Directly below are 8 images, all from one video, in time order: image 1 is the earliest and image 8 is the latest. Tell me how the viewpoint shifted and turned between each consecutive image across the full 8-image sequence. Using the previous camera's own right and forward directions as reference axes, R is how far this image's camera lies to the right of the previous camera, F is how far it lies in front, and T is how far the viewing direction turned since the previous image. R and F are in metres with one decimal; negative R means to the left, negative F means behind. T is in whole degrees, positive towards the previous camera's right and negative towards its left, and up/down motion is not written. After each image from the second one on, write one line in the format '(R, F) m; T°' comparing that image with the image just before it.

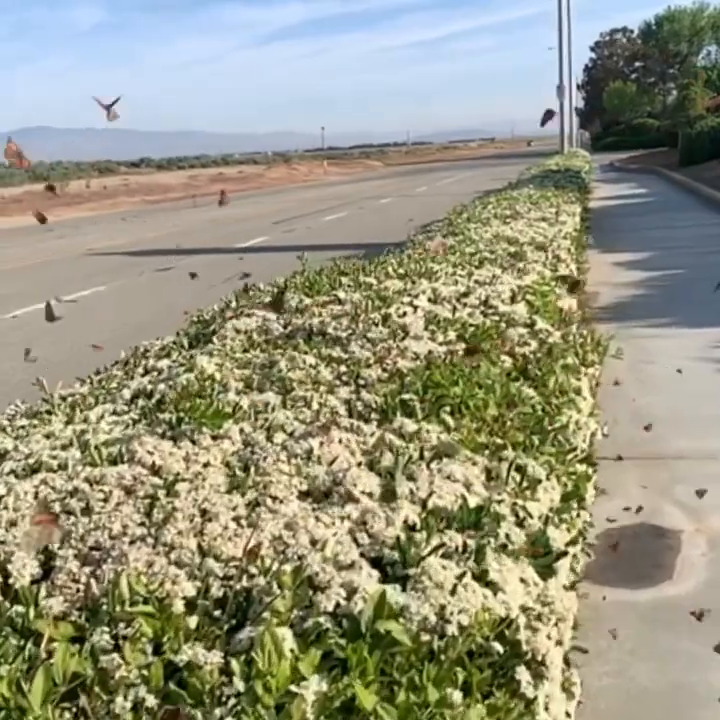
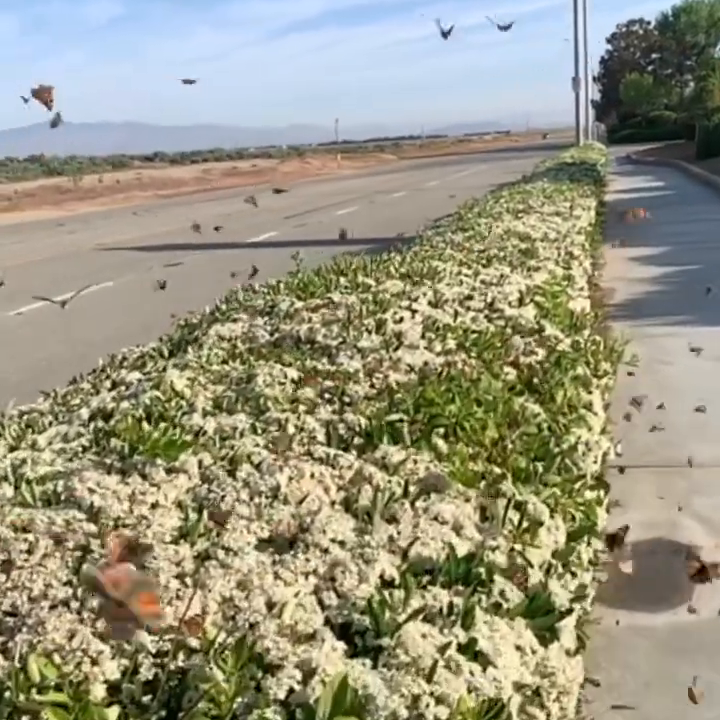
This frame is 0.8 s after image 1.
(+0.1, +0.4) m; -1°
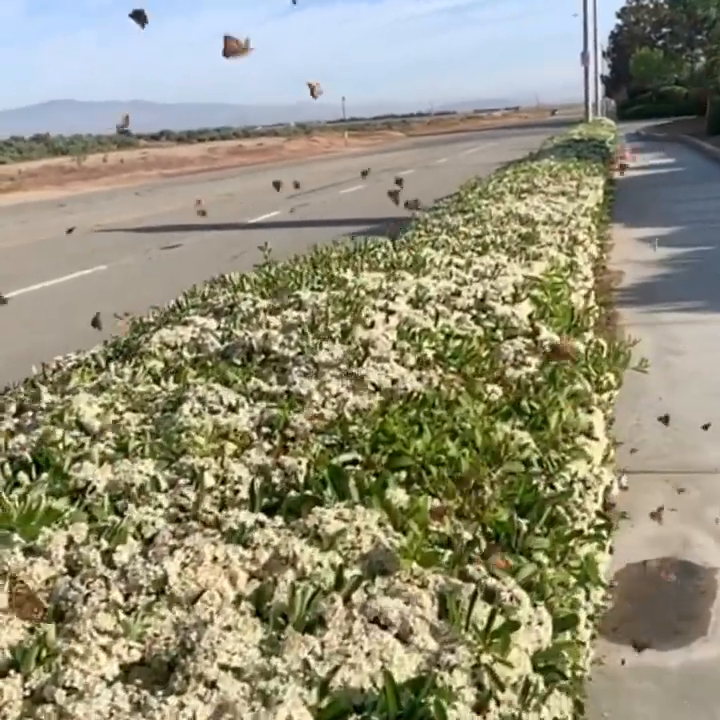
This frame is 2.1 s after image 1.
(+0.2, +0.7) m; -1°
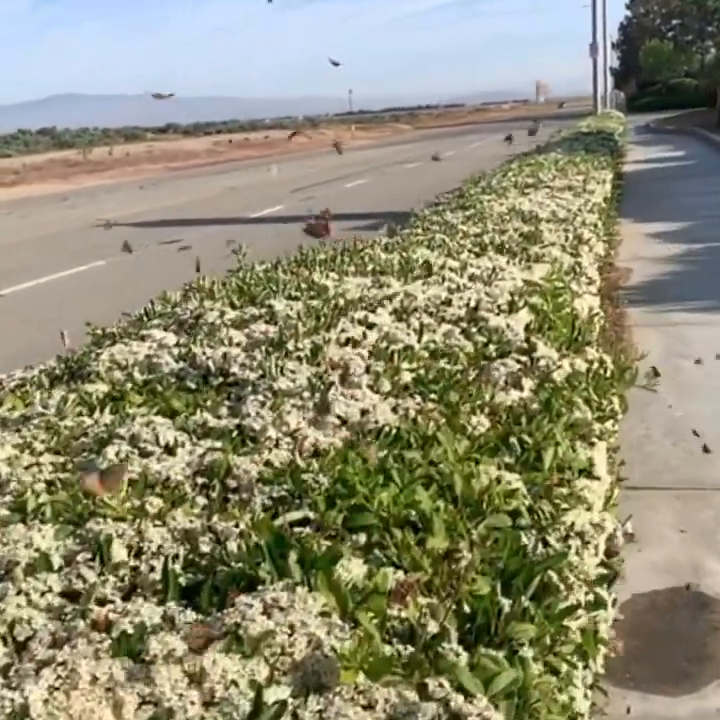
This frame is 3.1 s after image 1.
(+0.1, +0.5) m; 0°
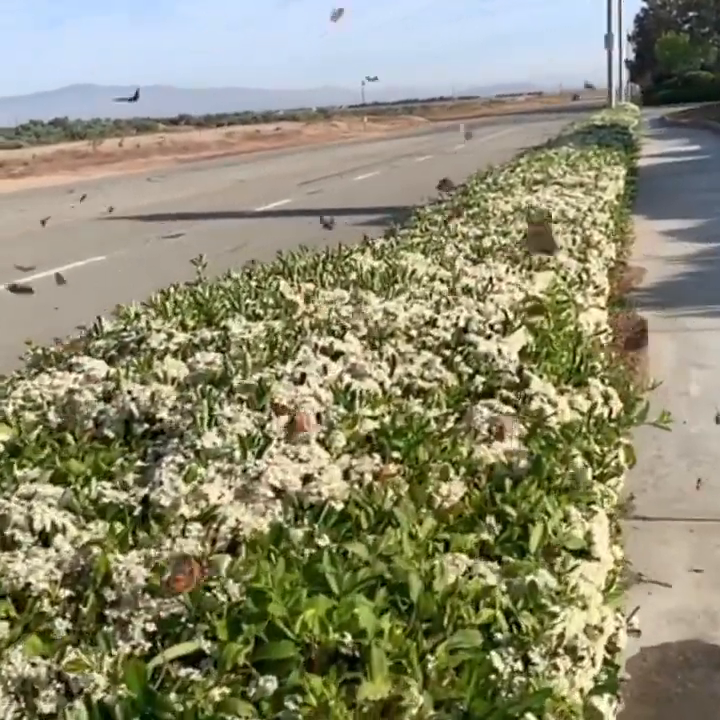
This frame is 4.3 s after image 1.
(+0.2, +0.7) m; -1°
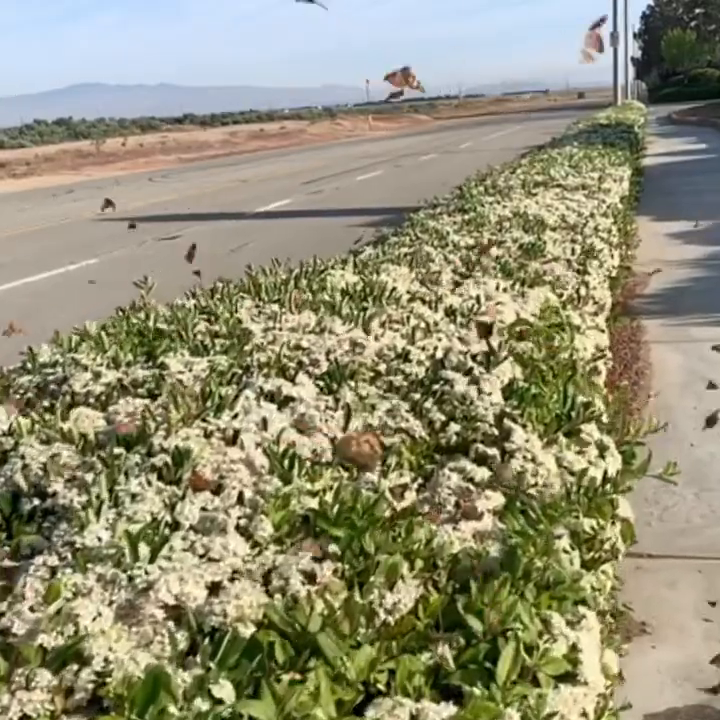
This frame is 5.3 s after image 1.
(+0.2, +0.6) m; 0°
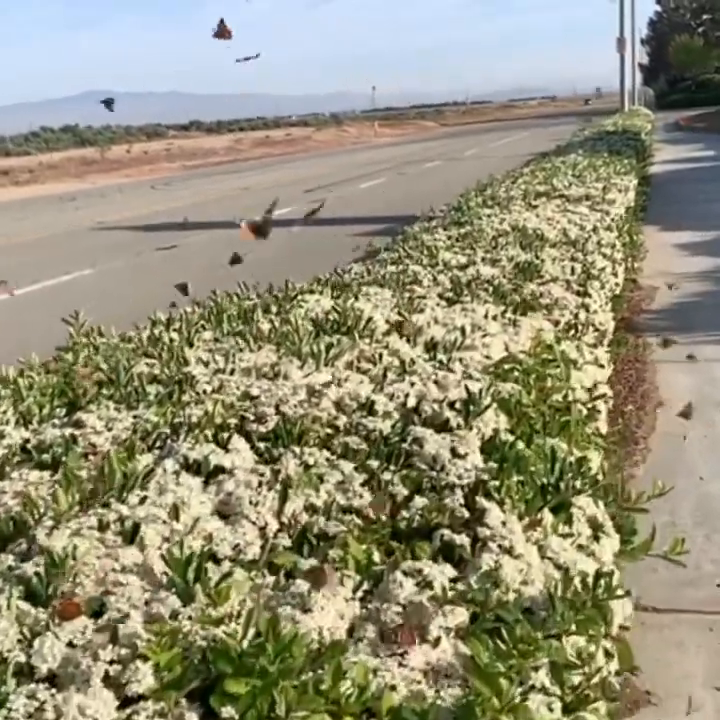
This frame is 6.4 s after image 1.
(+0.2, +0.6) m; 0°
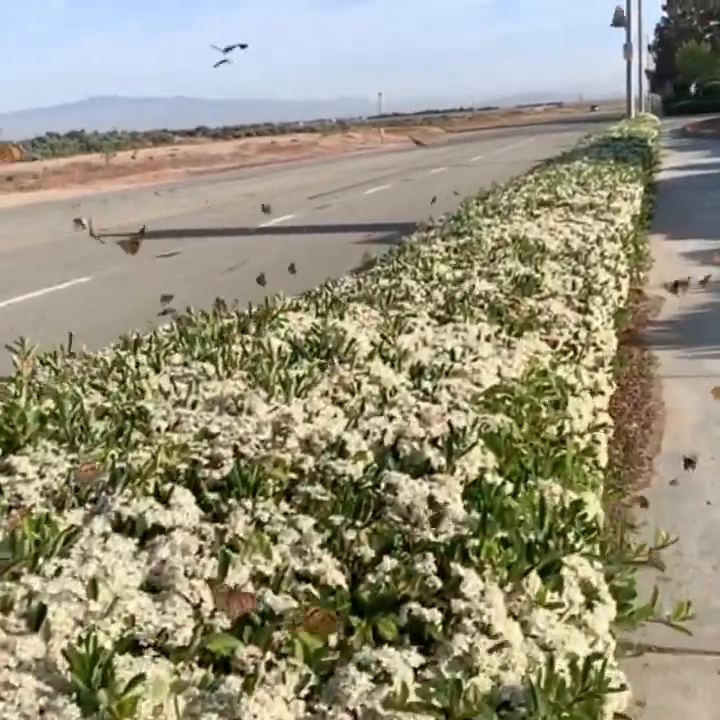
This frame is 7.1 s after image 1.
(+0.1, +0.4) m; 0°
